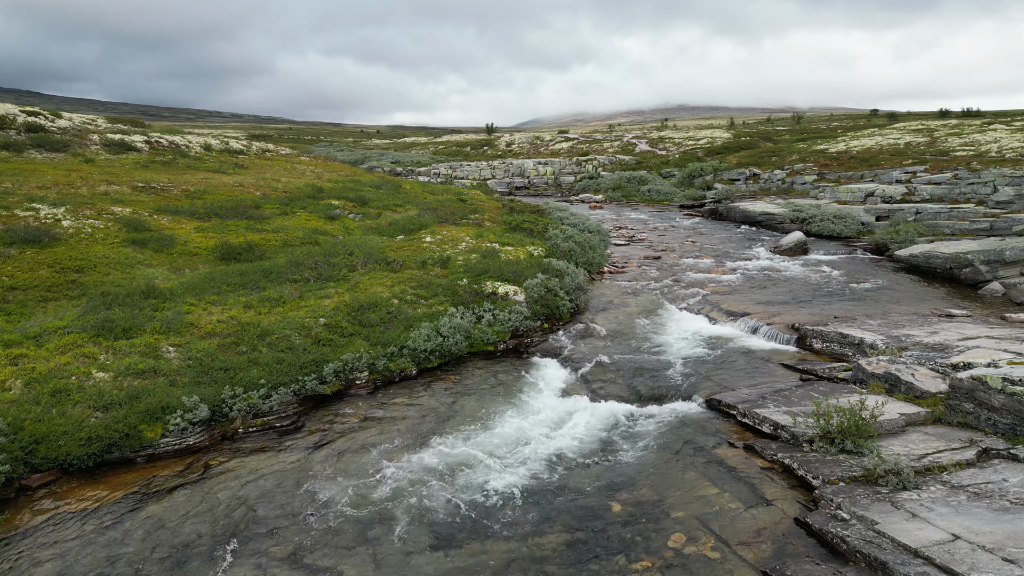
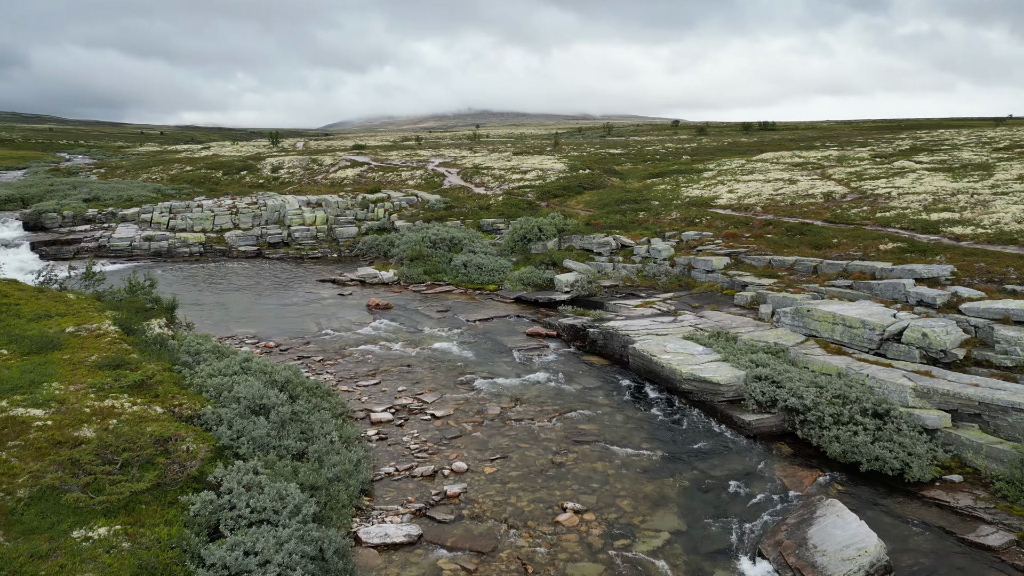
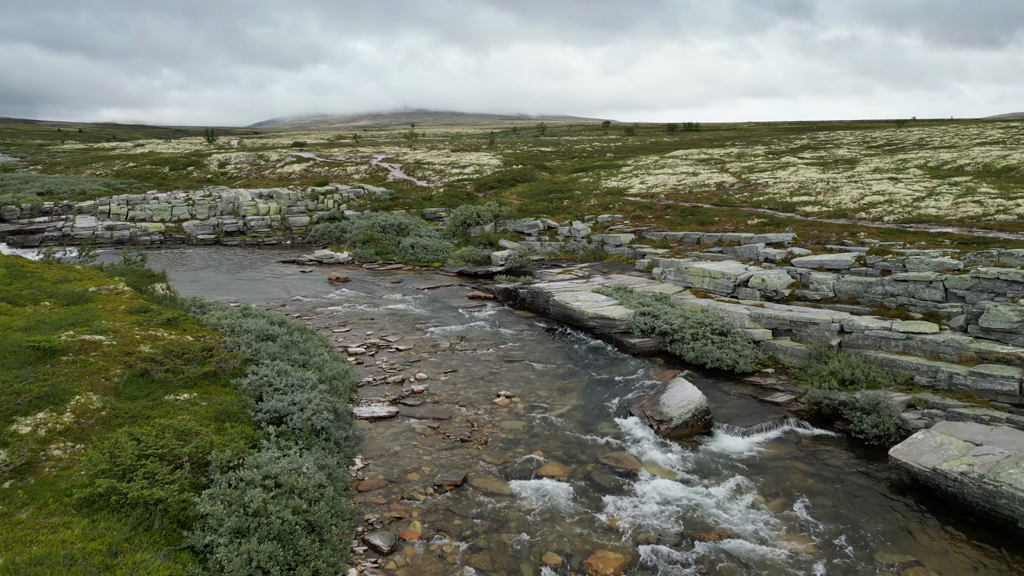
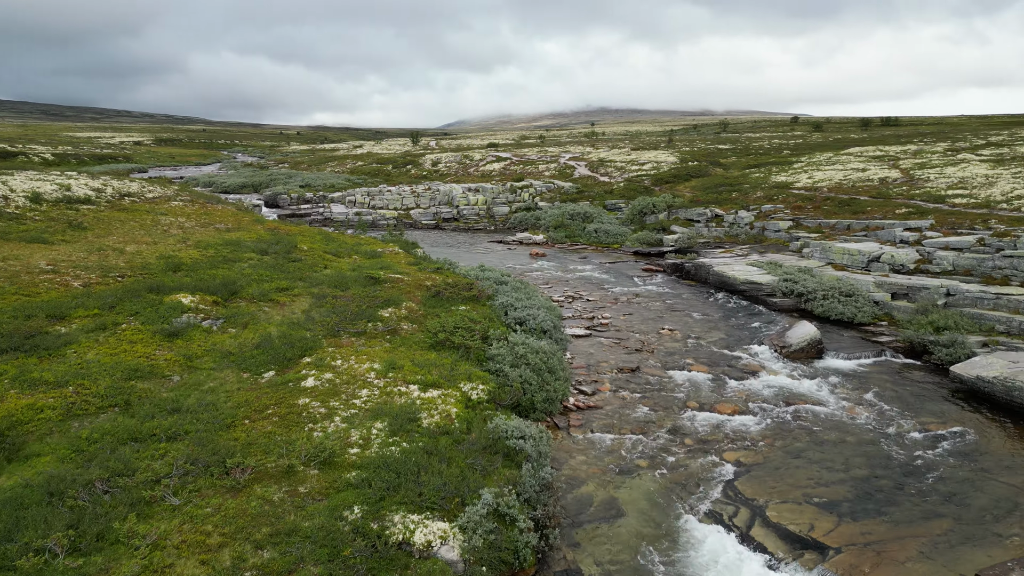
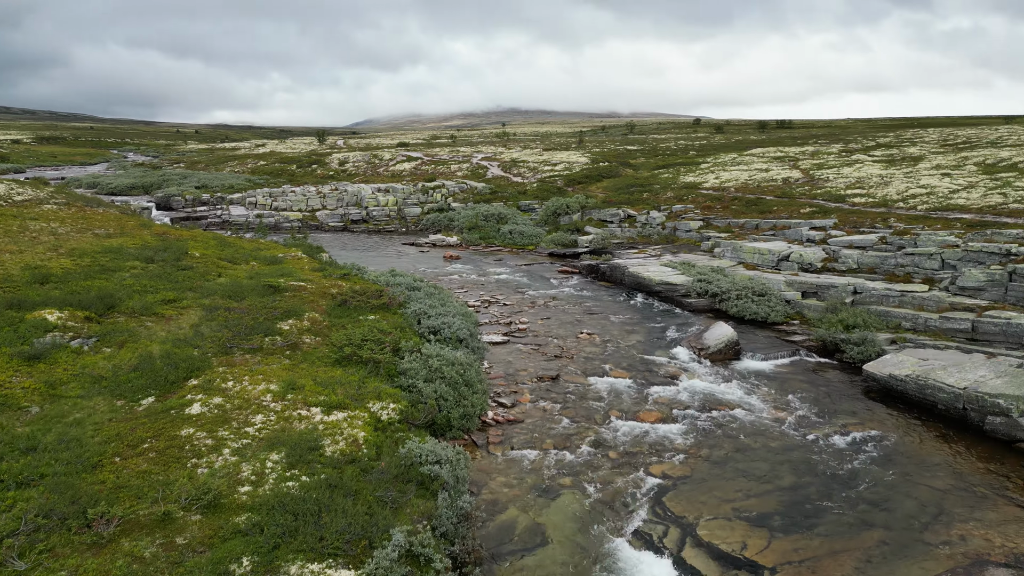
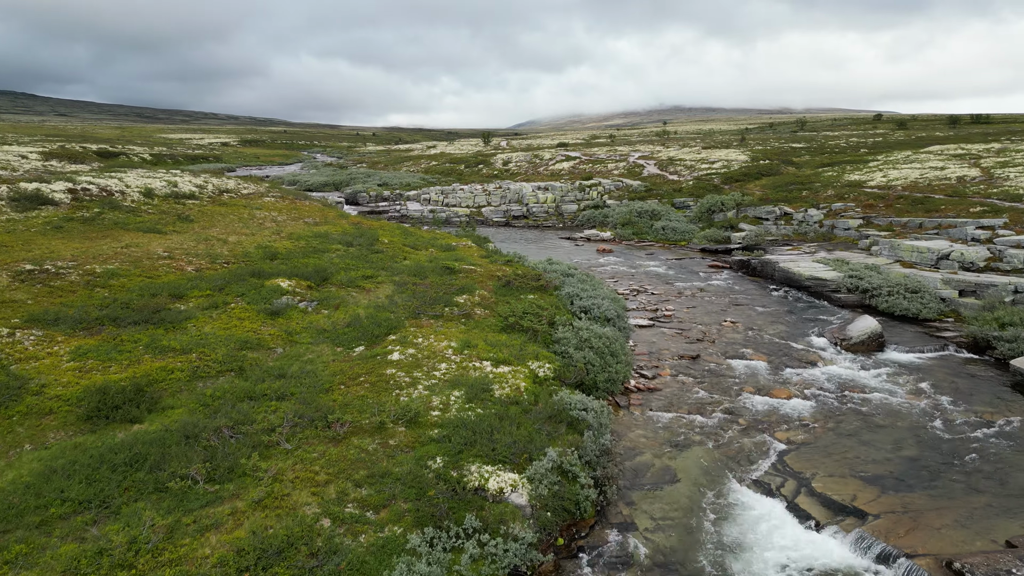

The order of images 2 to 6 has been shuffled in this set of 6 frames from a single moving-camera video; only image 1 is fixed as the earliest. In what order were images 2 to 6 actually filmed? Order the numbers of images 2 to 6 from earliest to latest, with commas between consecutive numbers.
6, 4, 5, 3, 2
